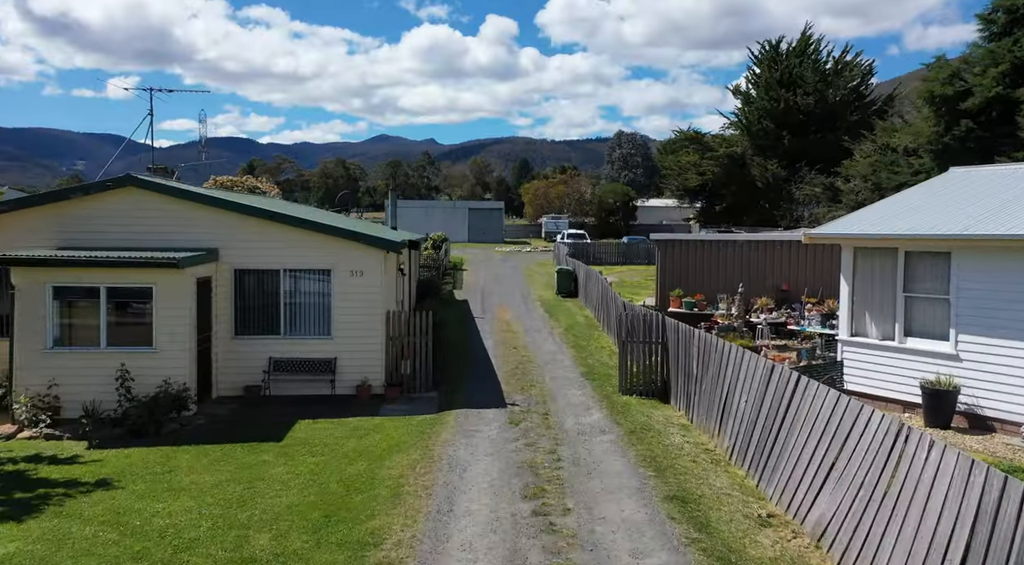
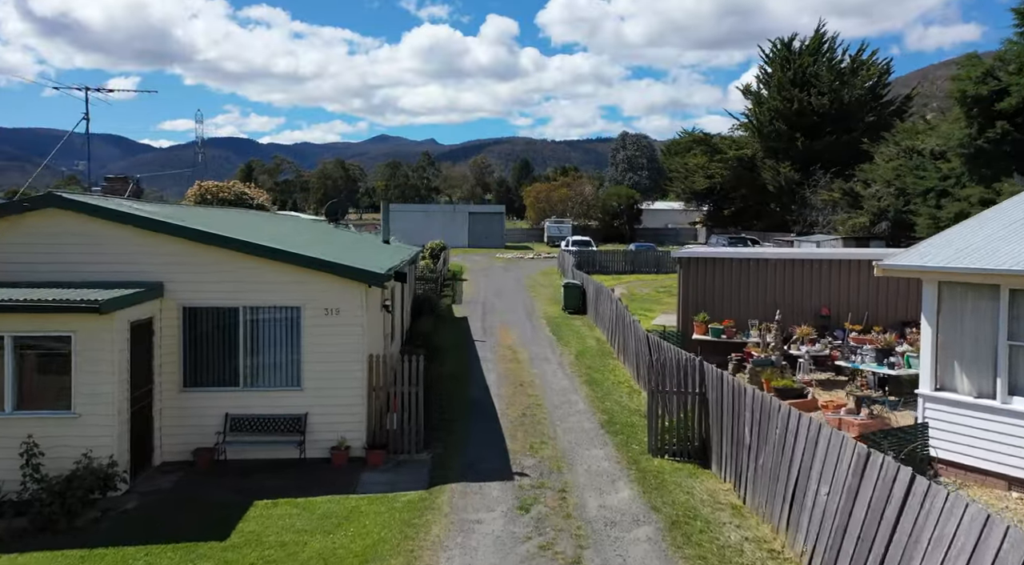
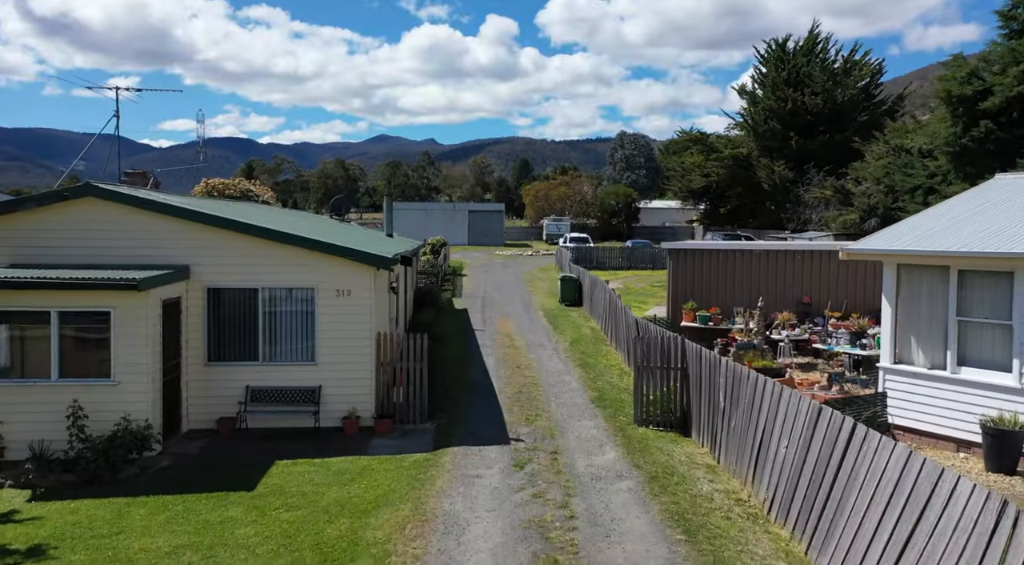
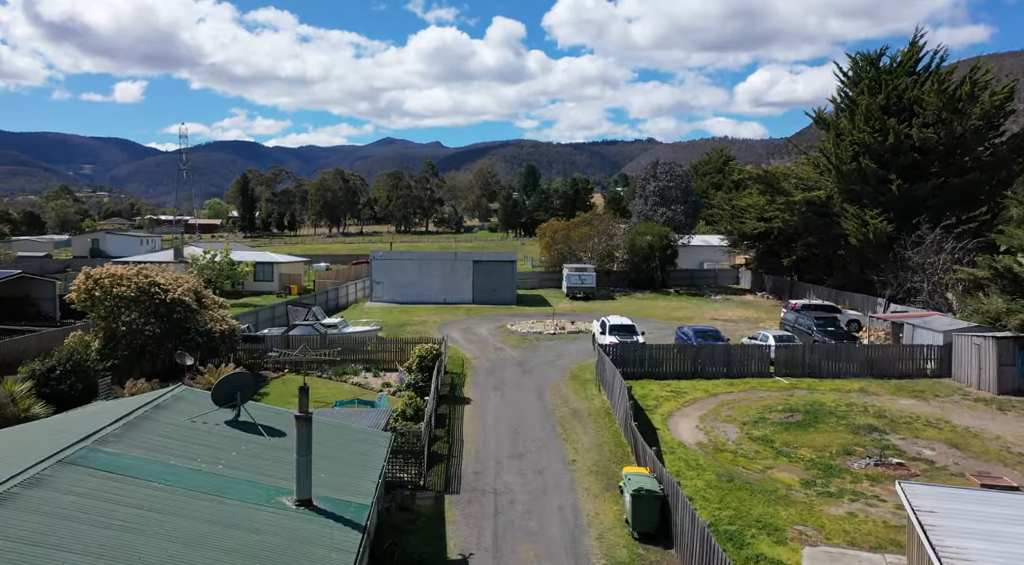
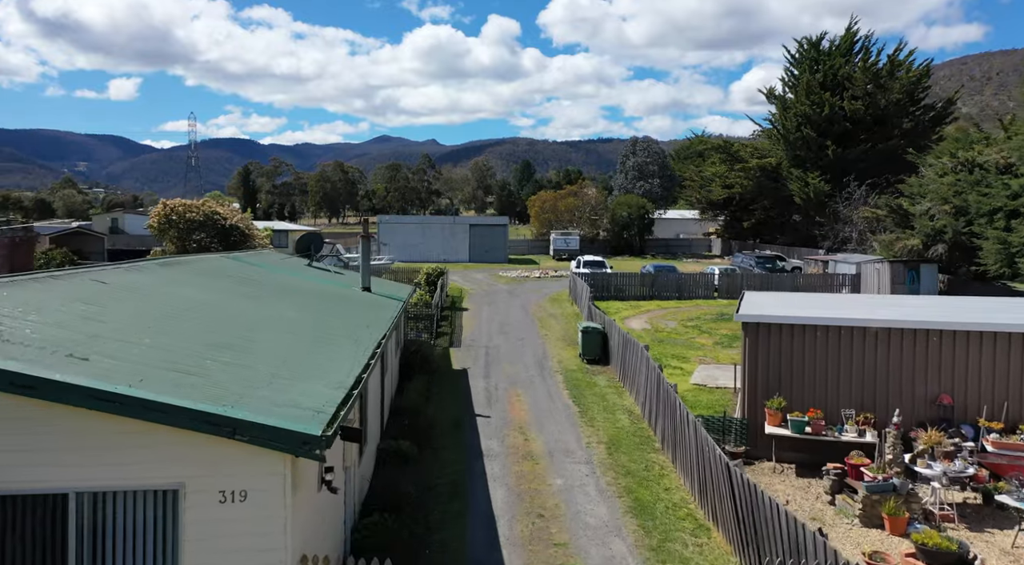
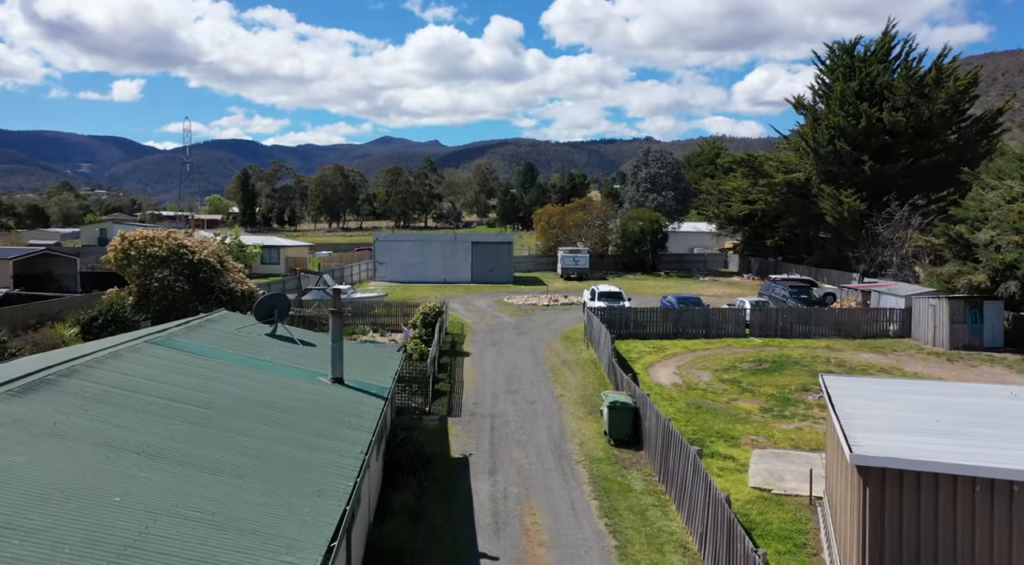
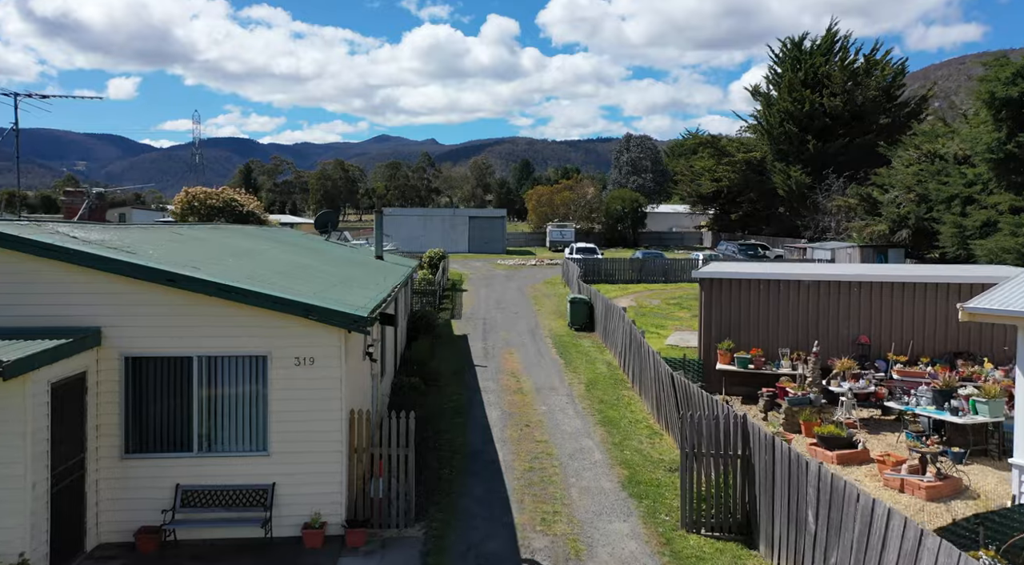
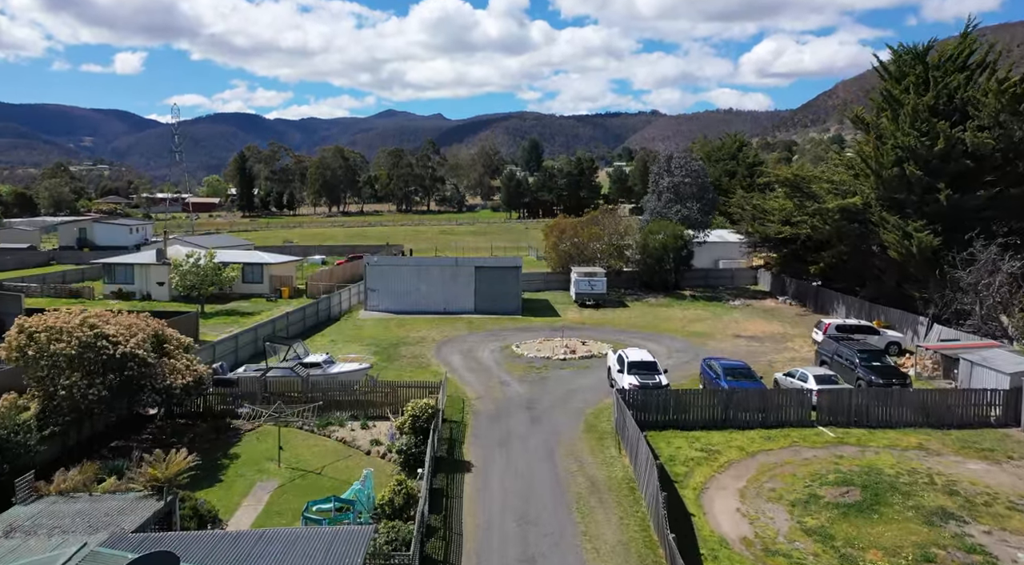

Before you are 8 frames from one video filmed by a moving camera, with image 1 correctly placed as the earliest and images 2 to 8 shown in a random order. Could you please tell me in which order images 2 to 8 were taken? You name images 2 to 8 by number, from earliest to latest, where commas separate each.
3, 2, 7, 5, 6, 4, 8
